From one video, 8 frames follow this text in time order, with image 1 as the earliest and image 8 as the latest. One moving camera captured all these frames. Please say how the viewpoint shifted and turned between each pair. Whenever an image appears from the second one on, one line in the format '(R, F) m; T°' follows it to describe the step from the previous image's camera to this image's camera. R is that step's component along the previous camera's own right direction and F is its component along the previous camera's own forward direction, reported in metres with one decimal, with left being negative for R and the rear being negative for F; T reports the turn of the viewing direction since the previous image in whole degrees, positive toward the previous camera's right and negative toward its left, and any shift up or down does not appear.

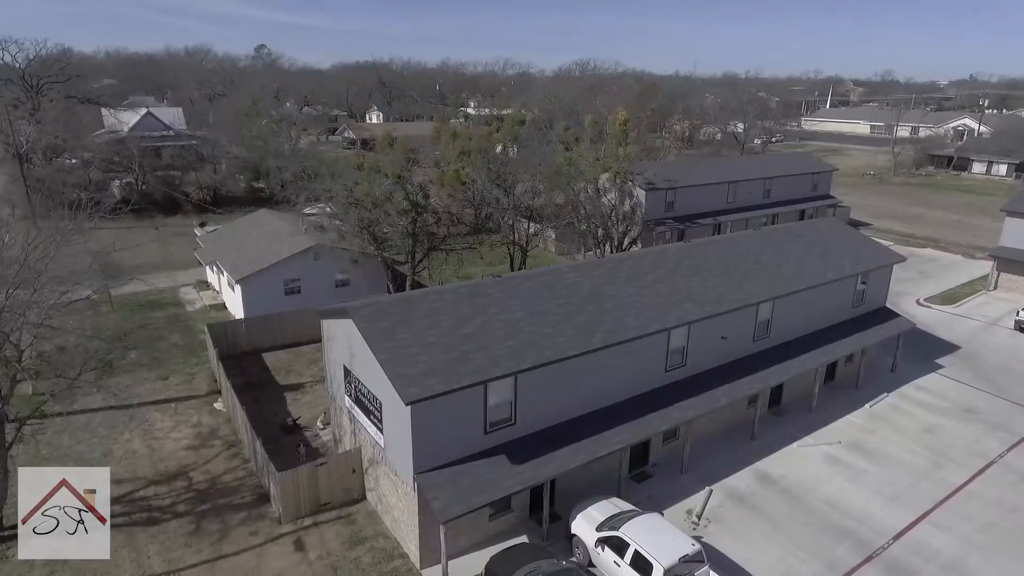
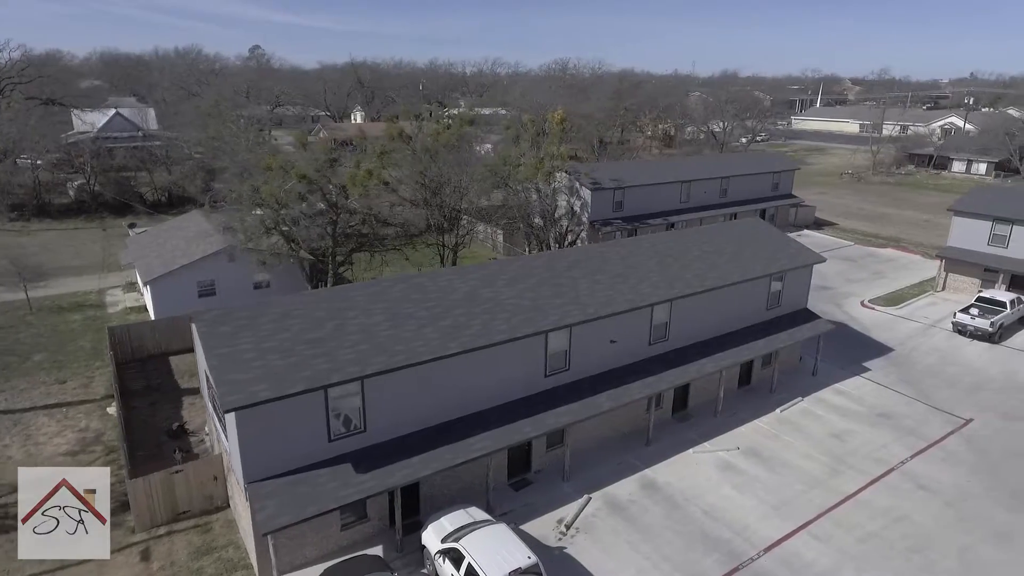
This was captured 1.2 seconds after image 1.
(+3.2, +0.4) m; 0°
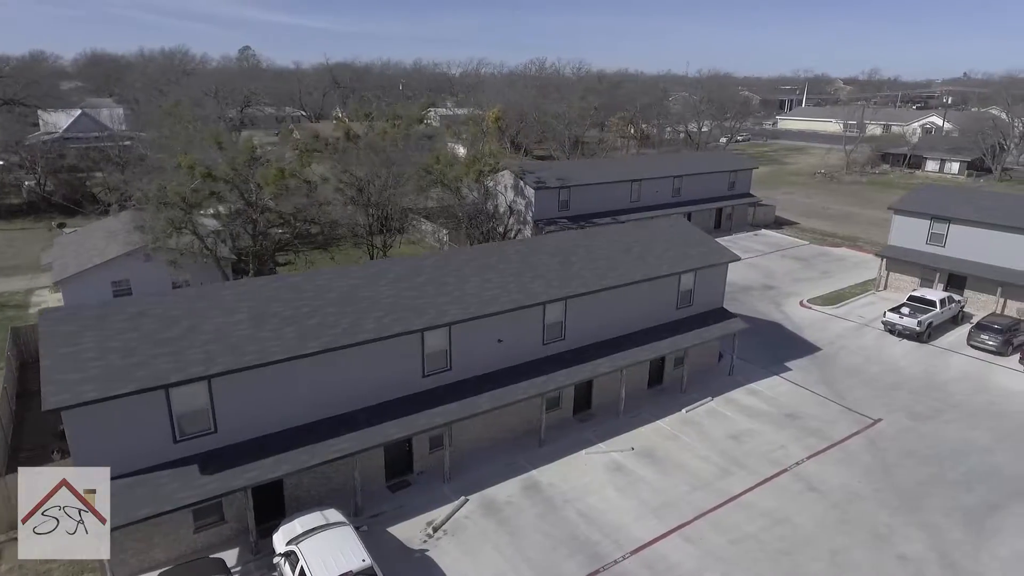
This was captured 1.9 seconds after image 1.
(+3.0, +0.2) m; 0°
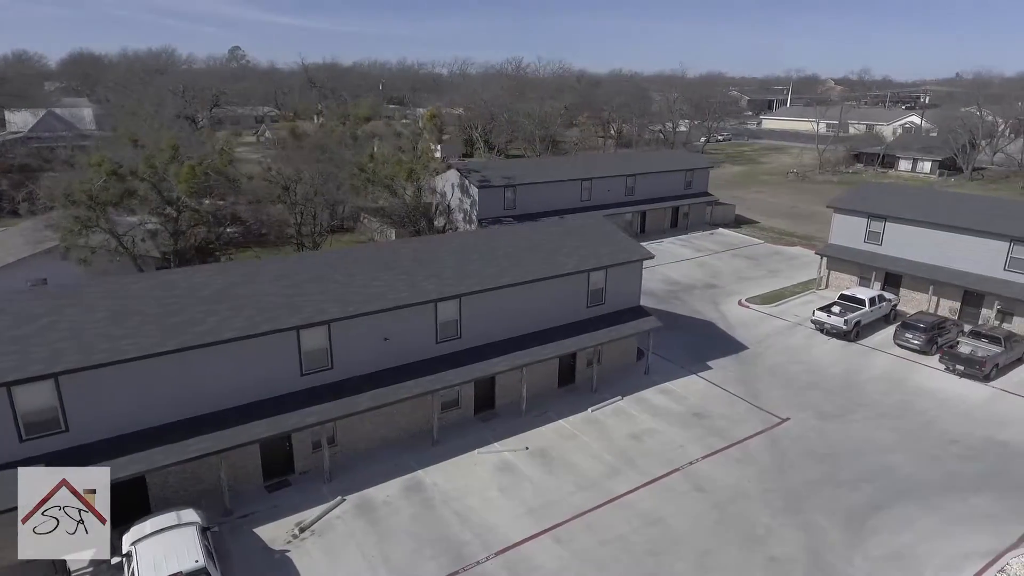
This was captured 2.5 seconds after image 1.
(+2.9, +0.2) m; 0°
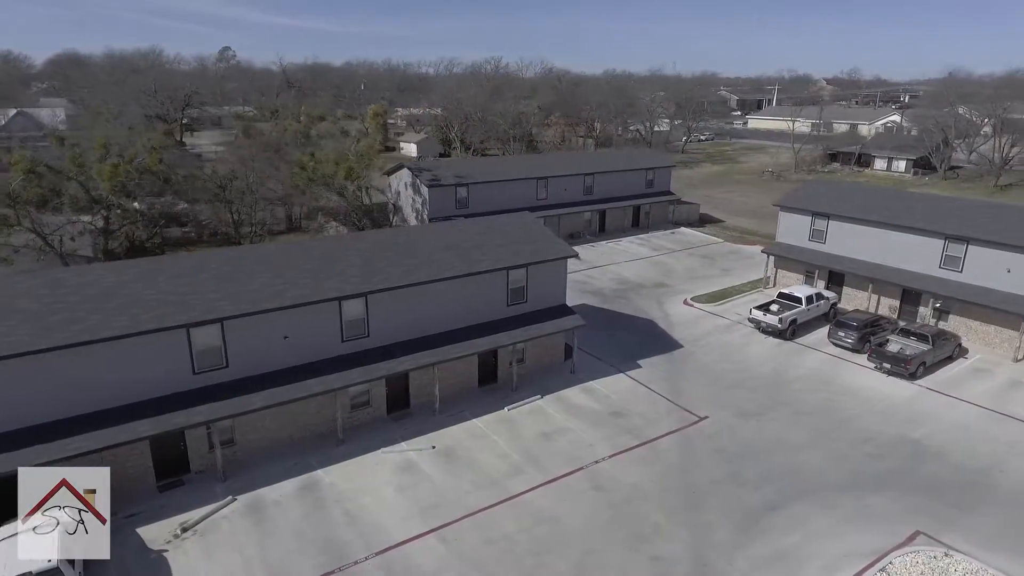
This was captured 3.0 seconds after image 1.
(+2.5, +0.1) m; 0°
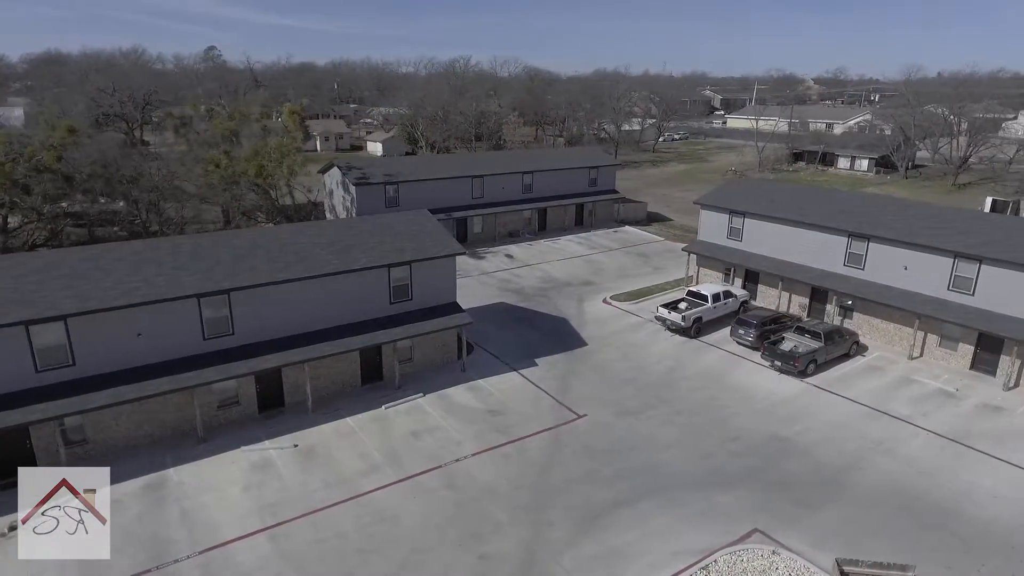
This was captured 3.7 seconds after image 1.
(+3.6, +0.1) m; 0°
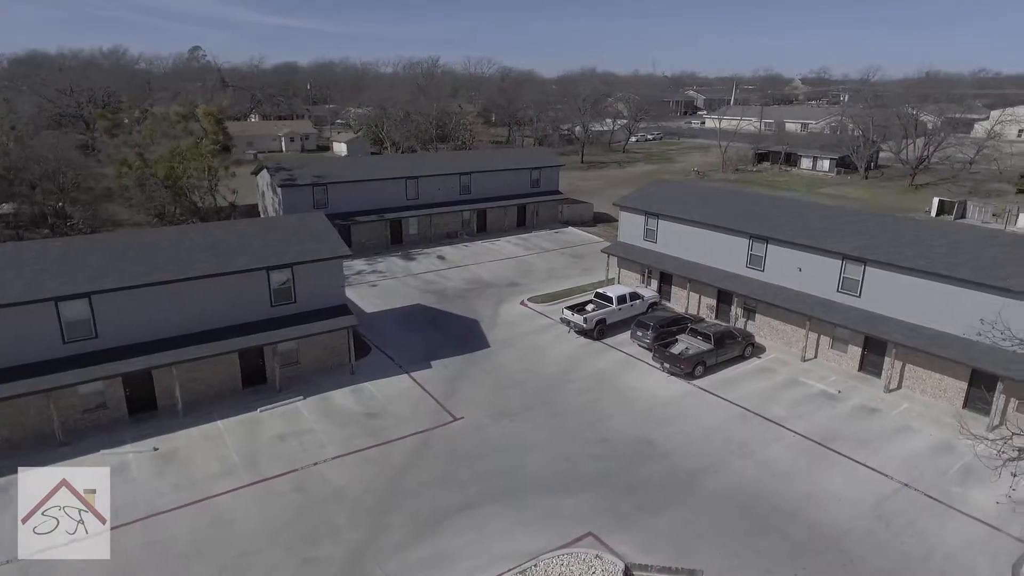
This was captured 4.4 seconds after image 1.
(+3.7, 0.0) m; 0°
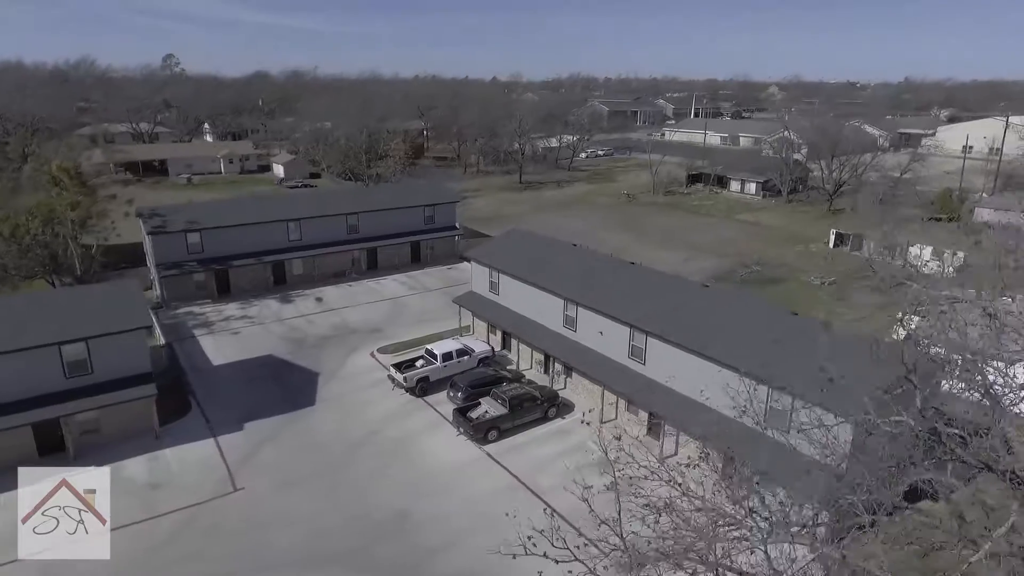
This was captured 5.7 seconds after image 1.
(+6.9, -0.7) m; 0°
